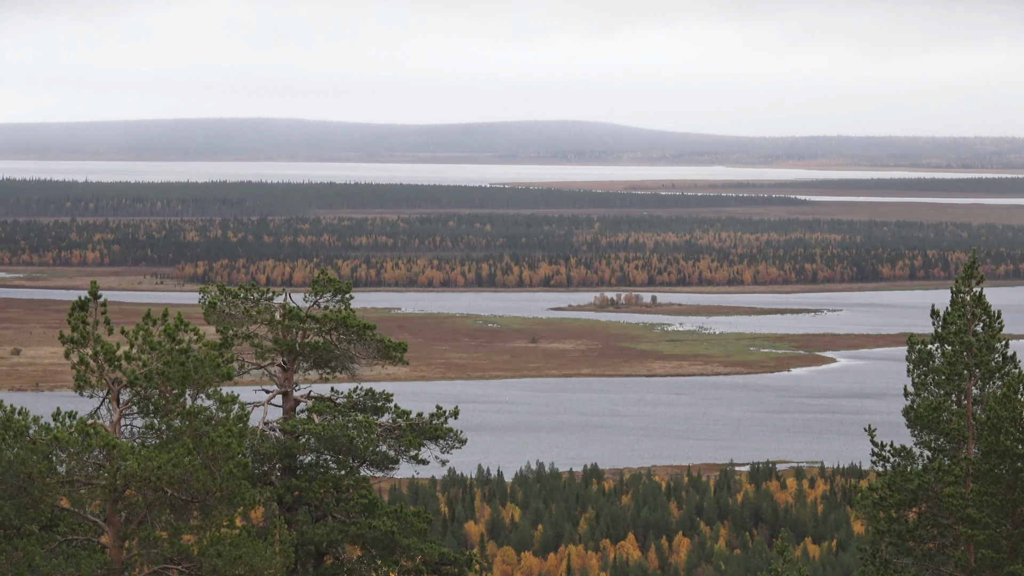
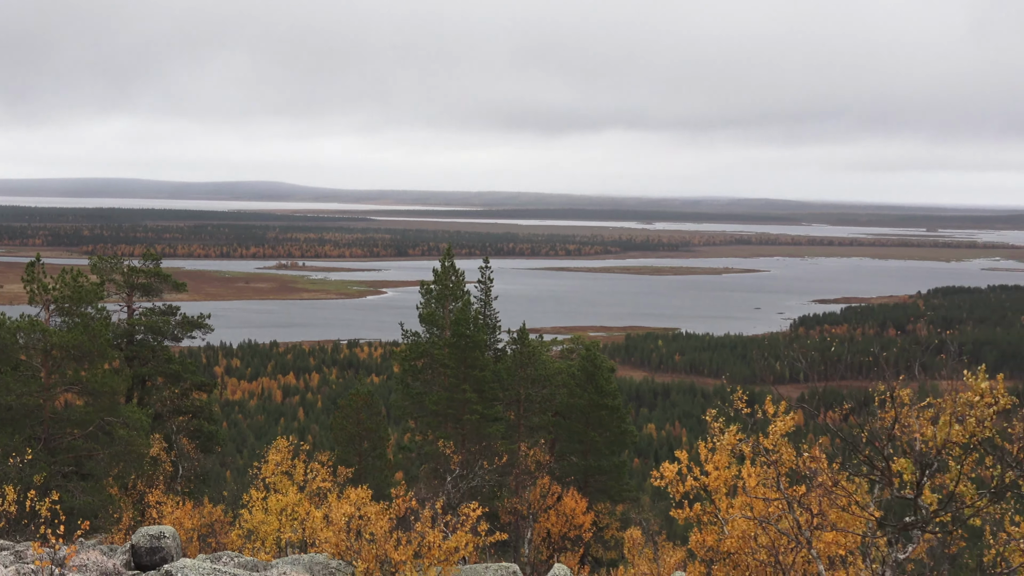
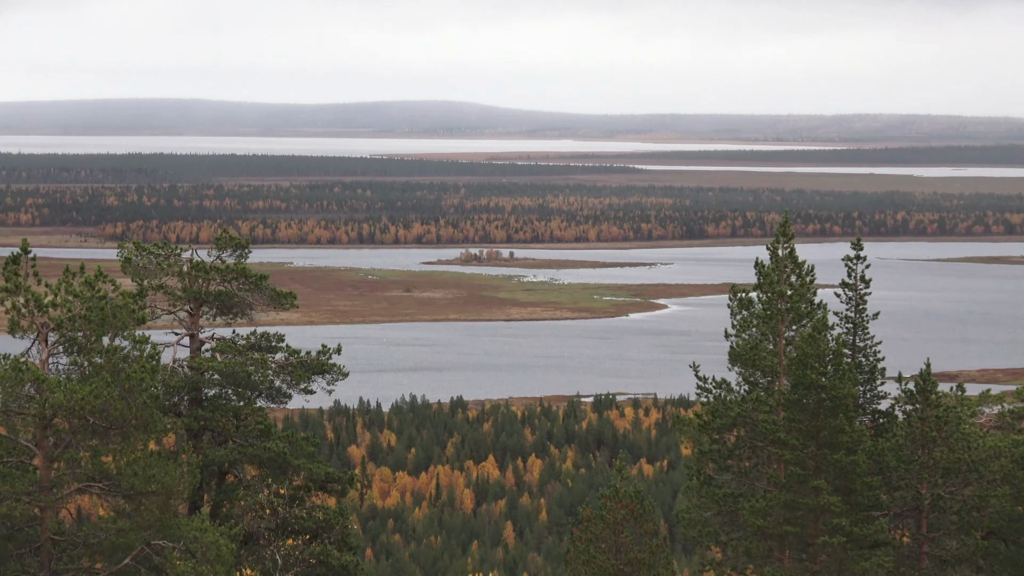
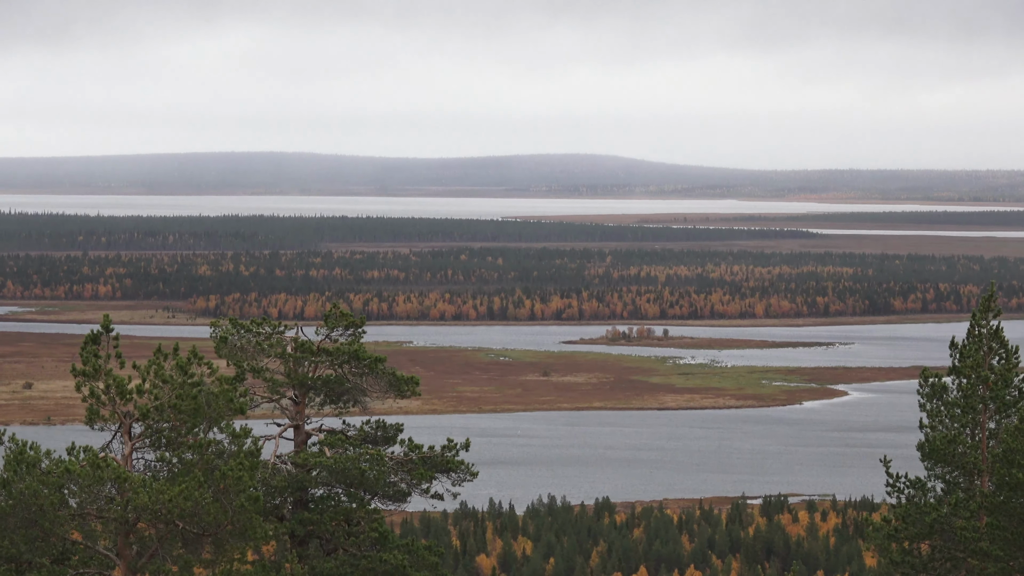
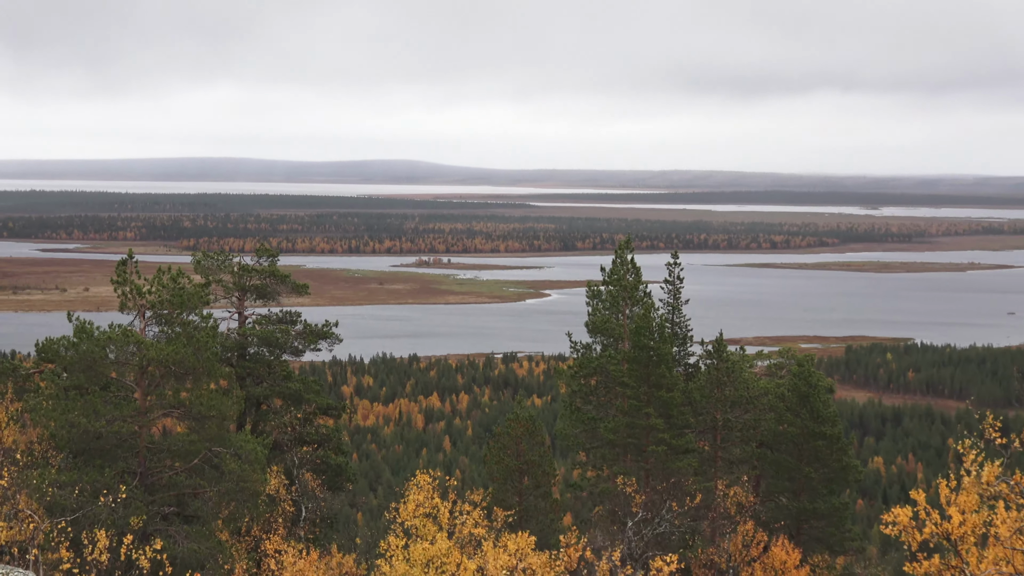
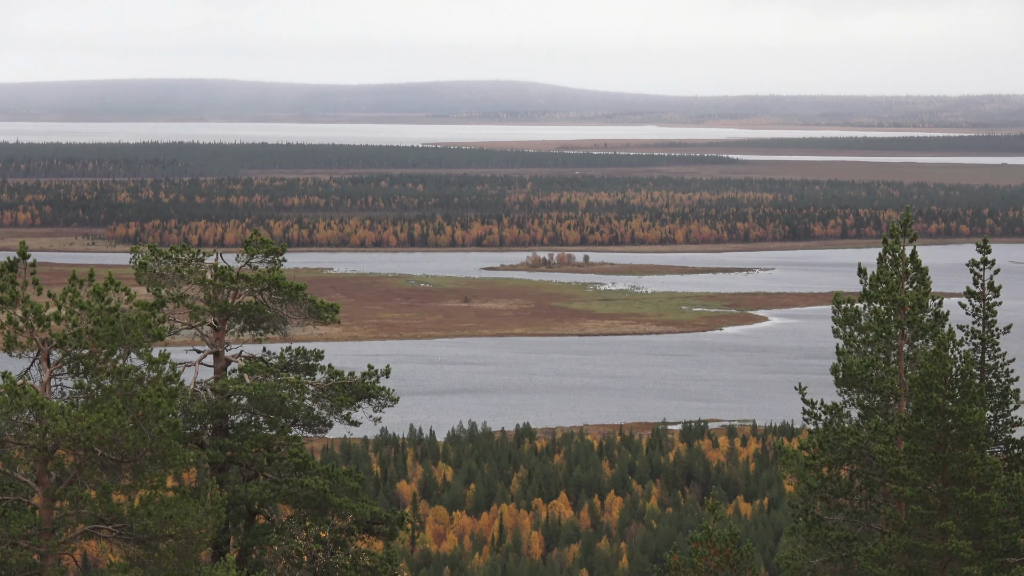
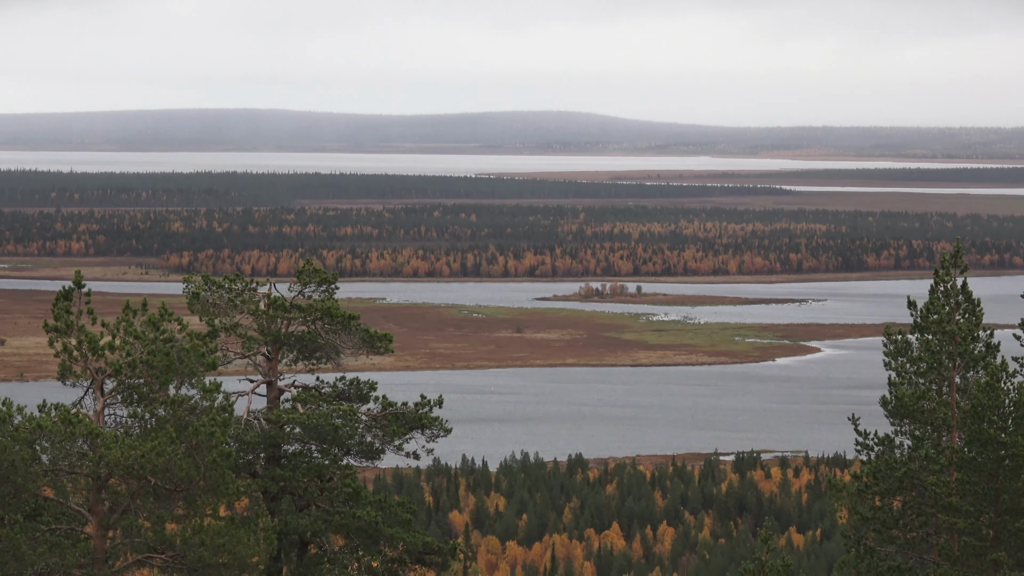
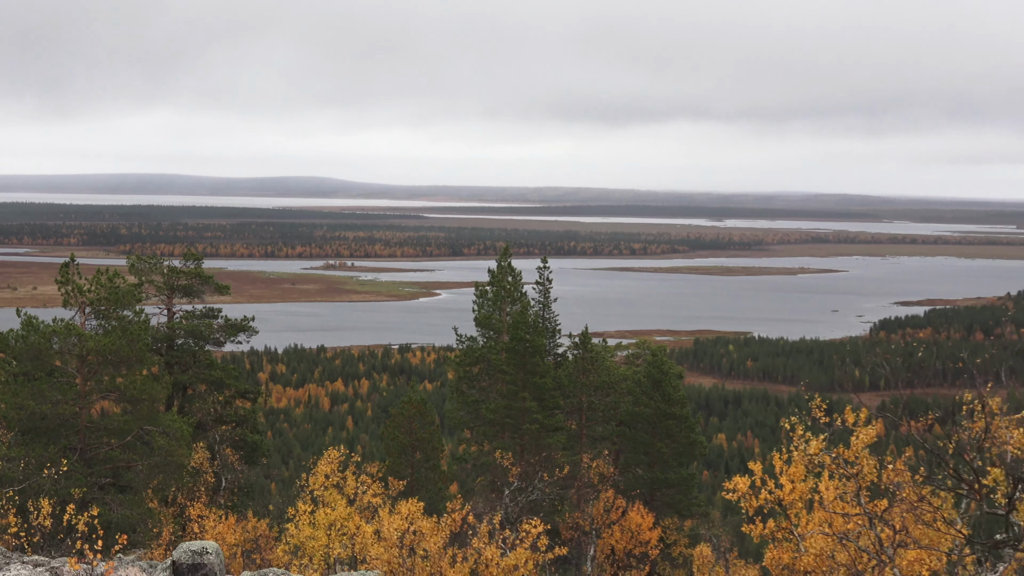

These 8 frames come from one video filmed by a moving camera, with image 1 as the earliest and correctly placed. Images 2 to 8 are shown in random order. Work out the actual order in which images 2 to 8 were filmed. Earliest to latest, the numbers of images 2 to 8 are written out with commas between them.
4, 7, 6, 3, 5, 8, 2
